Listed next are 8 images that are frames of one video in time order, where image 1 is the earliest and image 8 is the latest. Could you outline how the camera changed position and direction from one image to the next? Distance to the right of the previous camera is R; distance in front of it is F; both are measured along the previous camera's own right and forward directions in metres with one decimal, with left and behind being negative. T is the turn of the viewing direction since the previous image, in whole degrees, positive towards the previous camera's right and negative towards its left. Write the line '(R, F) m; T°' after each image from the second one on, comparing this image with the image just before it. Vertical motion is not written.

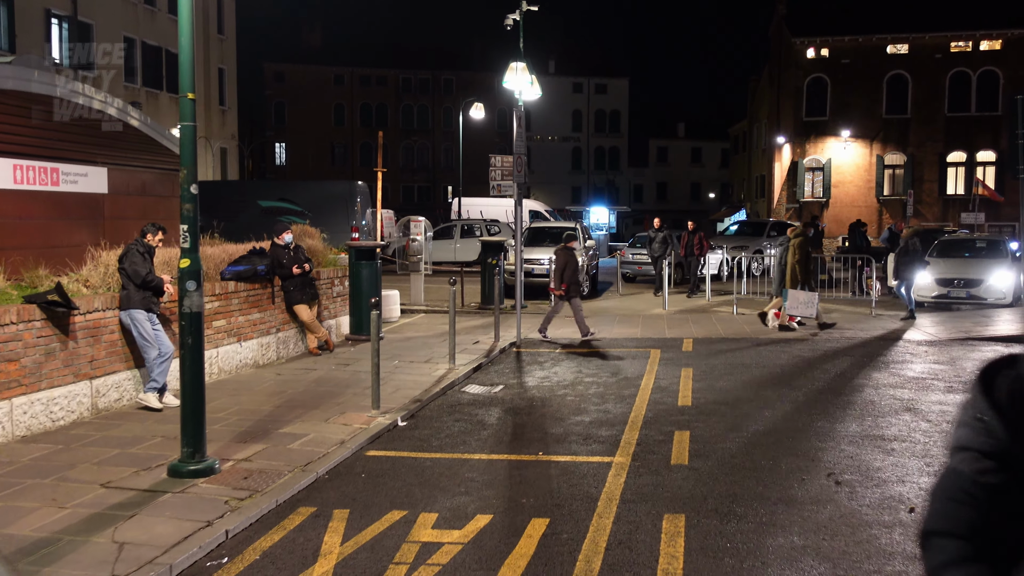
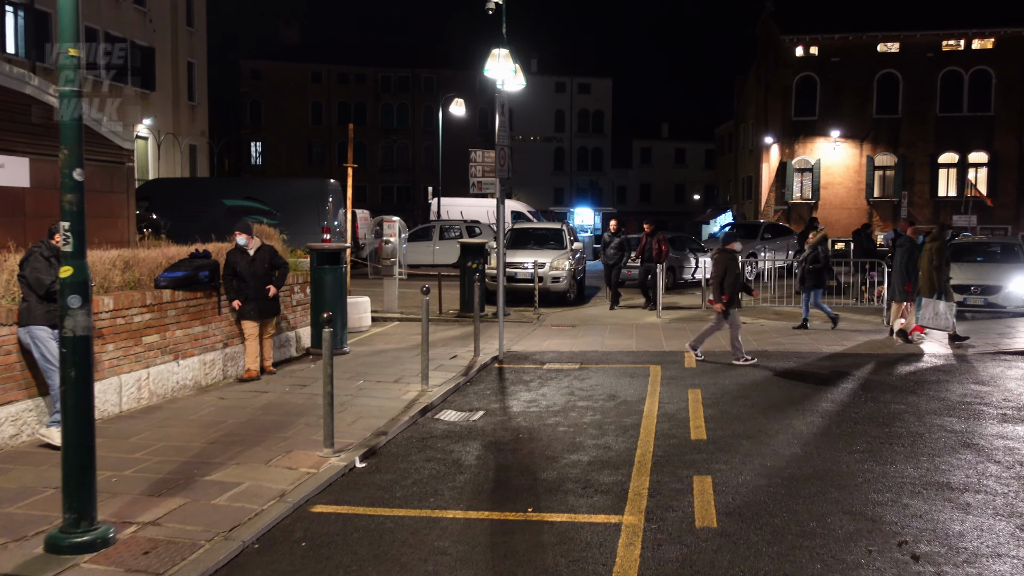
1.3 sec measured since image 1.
(0.0, +1.3) m; +1°
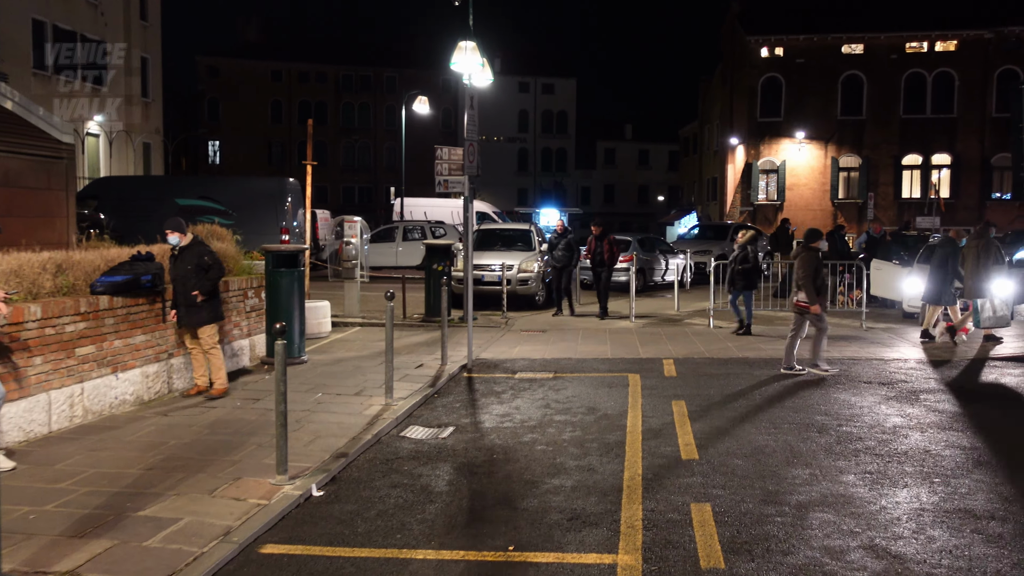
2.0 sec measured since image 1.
(-0.1, +0.6) m; +2°
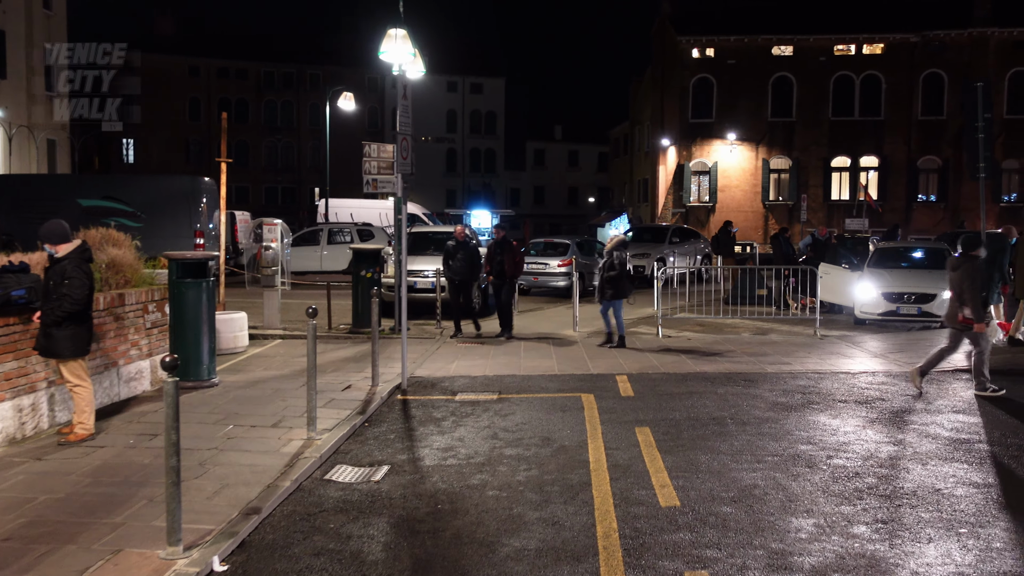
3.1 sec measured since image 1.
(-0.1, +1.1) m; +4°
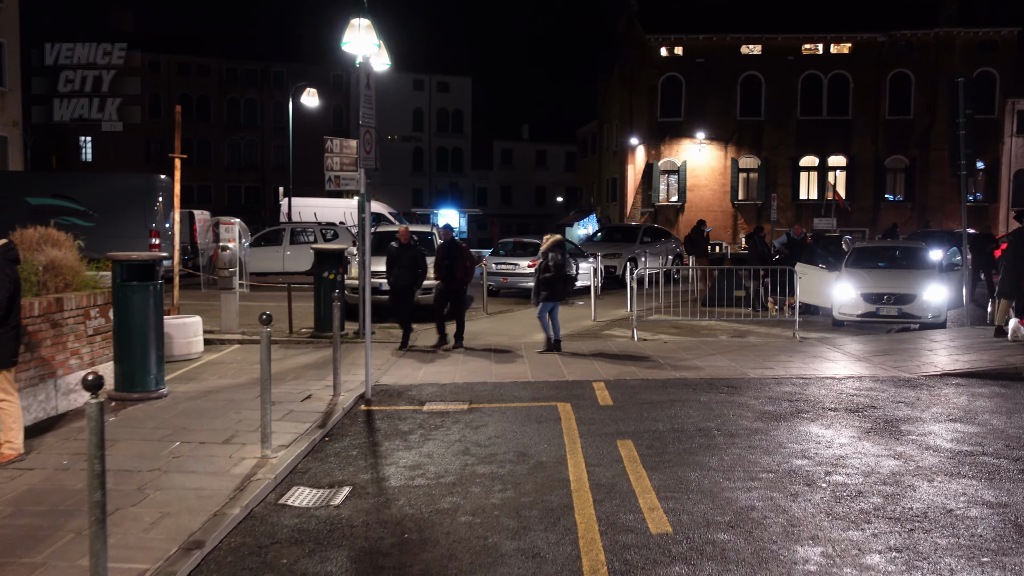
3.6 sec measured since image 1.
(0.0, +0.5) m; +2°
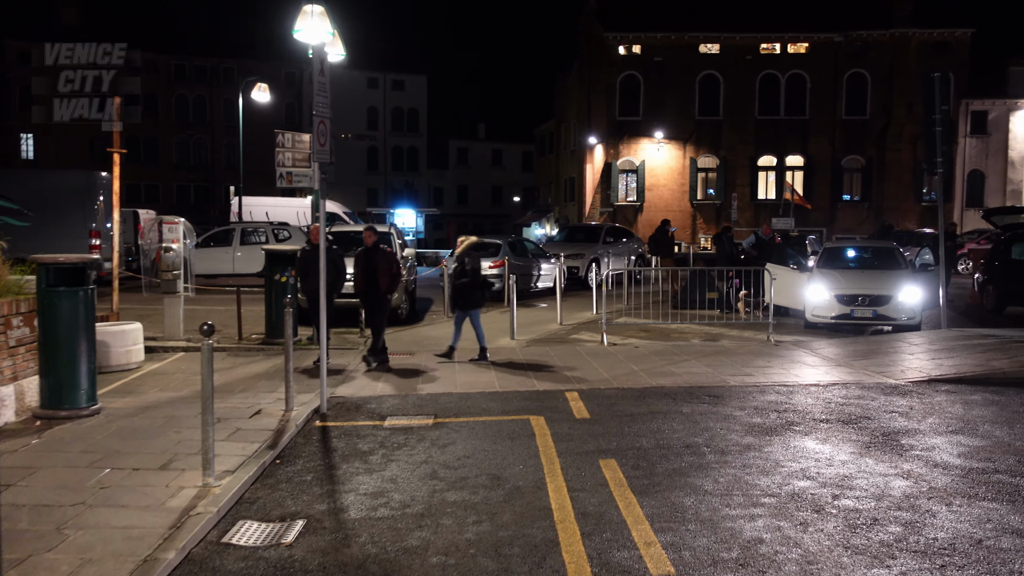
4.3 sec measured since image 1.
(-0.1, +0.7) m; +3°
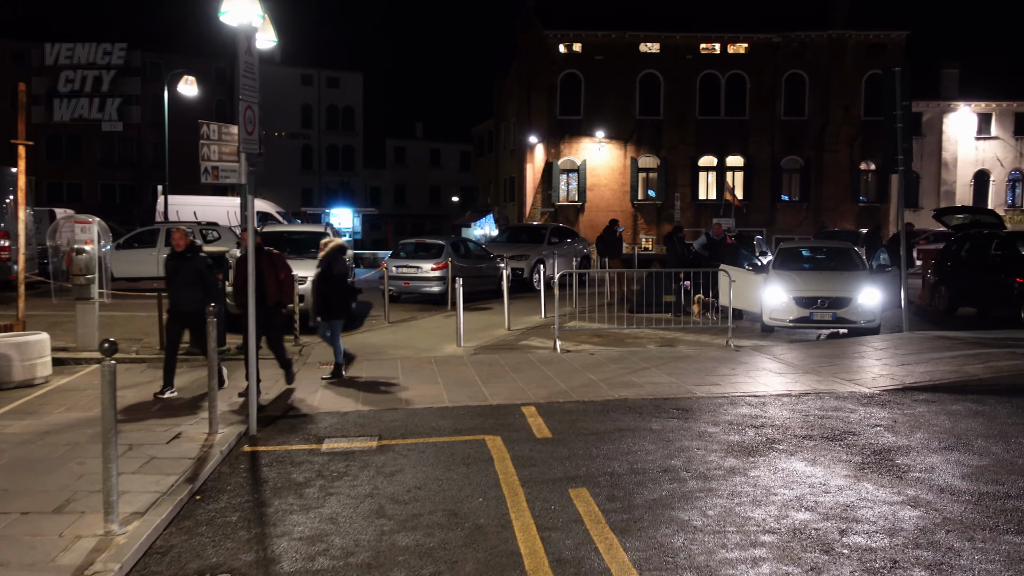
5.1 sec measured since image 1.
(-0.1, +0.8) m; +4°
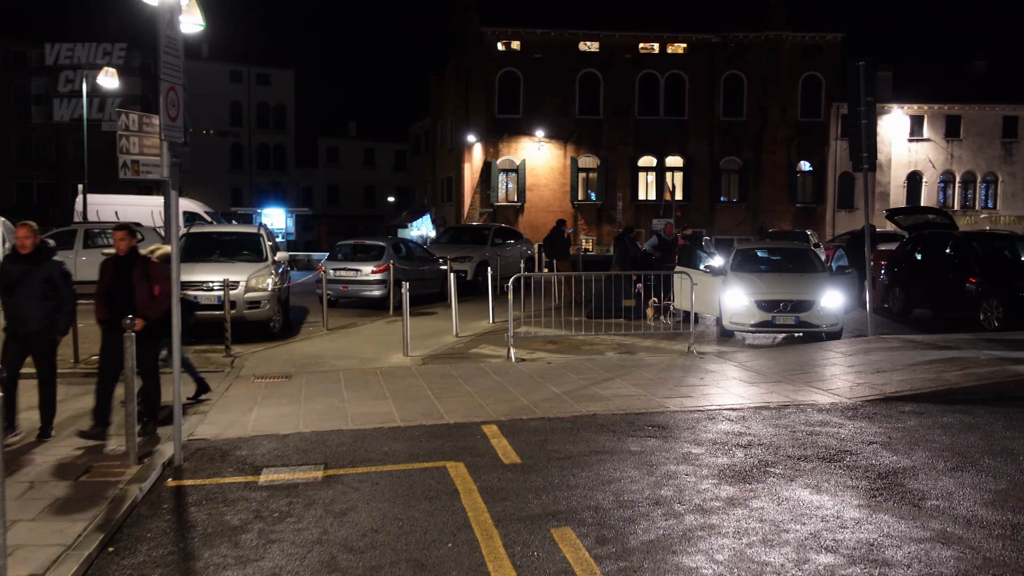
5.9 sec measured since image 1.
(-0.2, +0.8) m; +4°
